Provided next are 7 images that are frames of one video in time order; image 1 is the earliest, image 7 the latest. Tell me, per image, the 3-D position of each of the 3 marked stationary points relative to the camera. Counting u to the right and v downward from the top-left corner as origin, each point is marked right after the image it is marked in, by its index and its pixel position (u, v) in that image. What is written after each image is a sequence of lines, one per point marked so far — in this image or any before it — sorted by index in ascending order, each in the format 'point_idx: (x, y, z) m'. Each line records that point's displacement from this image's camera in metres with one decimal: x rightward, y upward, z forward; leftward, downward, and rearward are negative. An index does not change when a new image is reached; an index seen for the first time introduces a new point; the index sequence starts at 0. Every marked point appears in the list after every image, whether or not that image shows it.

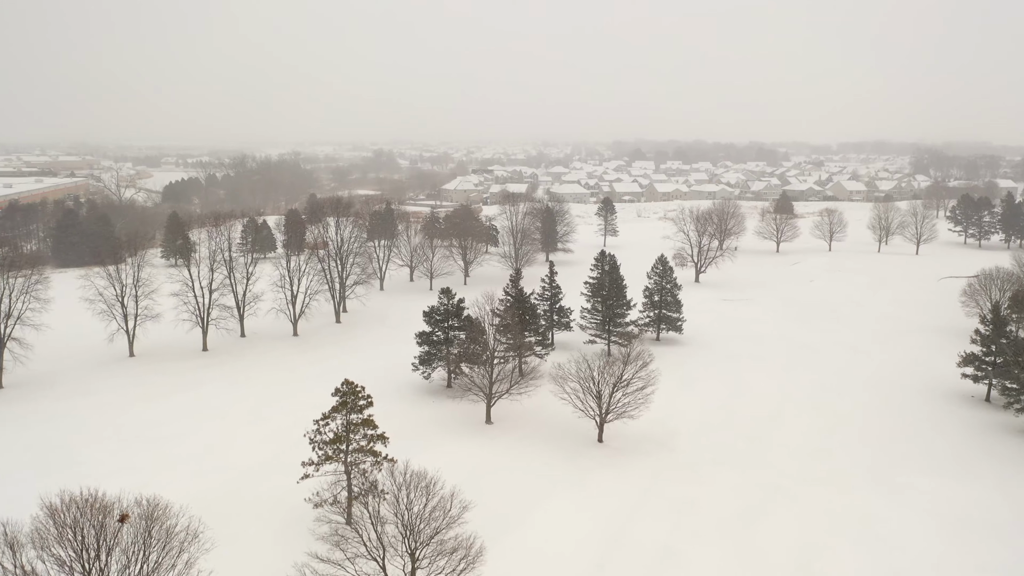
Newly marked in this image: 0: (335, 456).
0: (-3.6, -3.4, +17.0) m
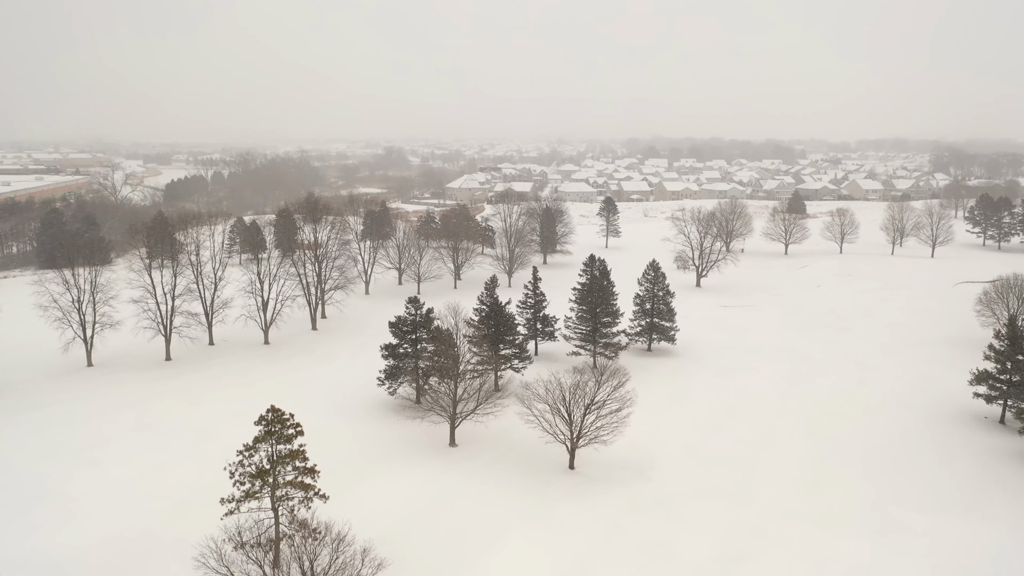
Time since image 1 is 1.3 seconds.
0: (-4.6, -3.7, +15.1) m
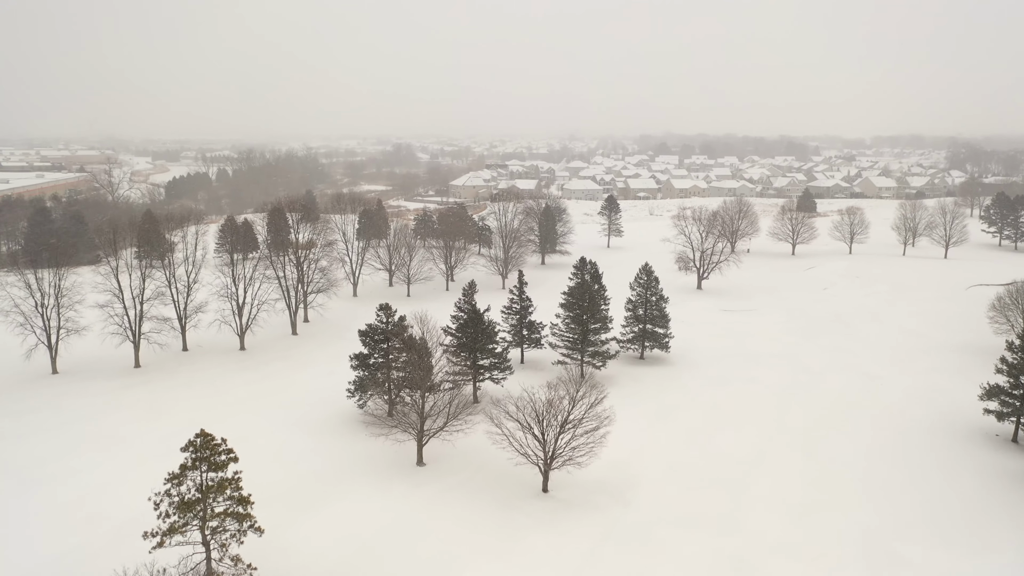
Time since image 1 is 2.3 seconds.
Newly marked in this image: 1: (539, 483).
0: (-5.4, -3.9, +13.8) m
1: (+0.6, -4.6, +19.4) m
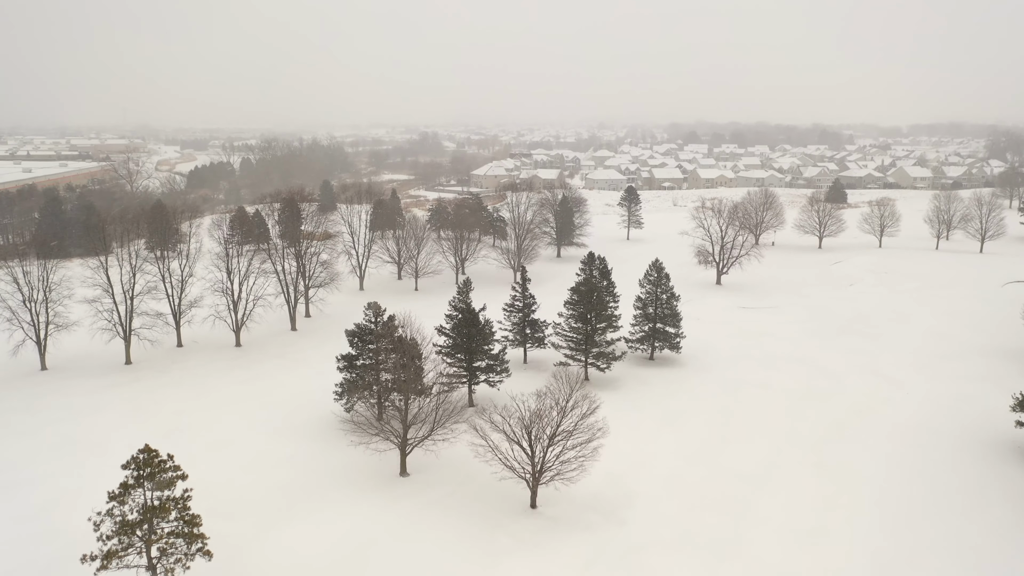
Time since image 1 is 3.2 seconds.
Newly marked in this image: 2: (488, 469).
0: (-5.9, -4.0, +12.7) m
1: (+0.3, -4.6, +18.2) m
2: (-0.5, -4.2, +19.1) m
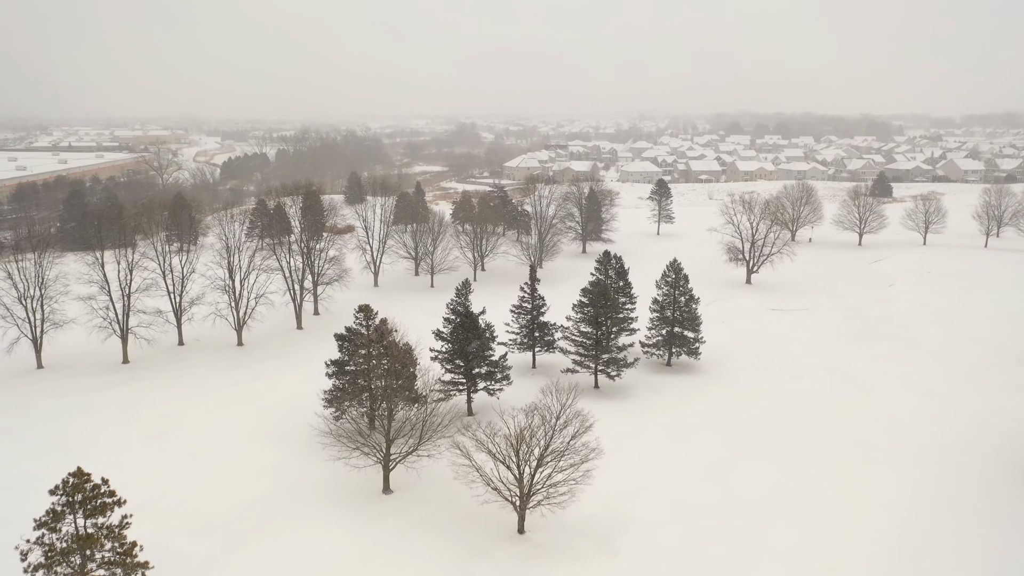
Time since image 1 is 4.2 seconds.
0: (-6.4, -4.1, +11.6) m
1: (+0.1, -4.7, +16.8) m
2: (-0.8, -4.3, +17.8) m
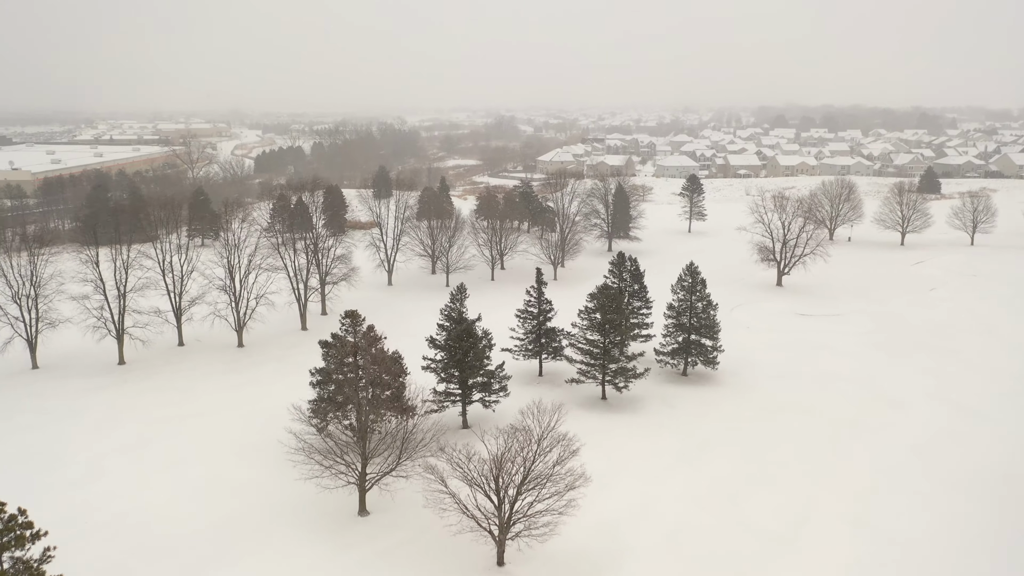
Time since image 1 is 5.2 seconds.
0: (-7.0, -4.3, +10.6) m
1: (-0.3, -4.9, +15.4) m
2: (-1.1, -4.4, +16.4) m
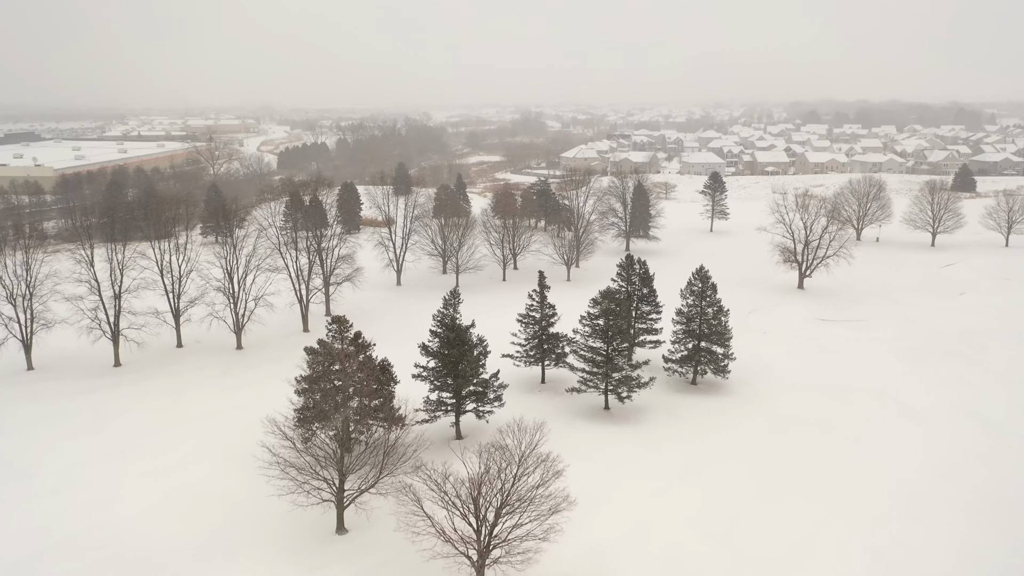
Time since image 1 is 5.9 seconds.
0: (-7.5, -4.4, +9.9) m
1: (-0.6, -5.0, +14.5) m
2: (-1.3, -4.6, +15.6) m
